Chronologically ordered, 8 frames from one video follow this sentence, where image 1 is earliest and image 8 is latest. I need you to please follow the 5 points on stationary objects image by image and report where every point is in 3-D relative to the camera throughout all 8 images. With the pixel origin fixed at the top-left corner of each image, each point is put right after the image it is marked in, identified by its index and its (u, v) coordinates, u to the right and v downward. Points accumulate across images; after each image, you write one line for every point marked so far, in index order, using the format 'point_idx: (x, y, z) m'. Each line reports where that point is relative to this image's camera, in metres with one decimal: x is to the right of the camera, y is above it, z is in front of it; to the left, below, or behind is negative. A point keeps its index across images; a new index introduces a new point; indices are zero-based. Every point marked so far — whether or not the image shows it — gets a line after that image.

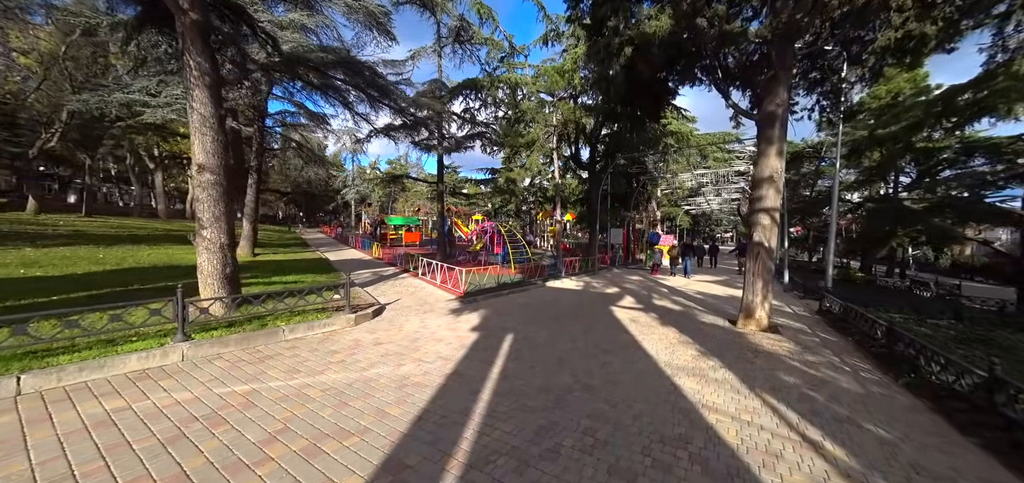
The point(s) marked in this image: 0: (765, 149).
0: (+5.2, +1.9, +6.8) m
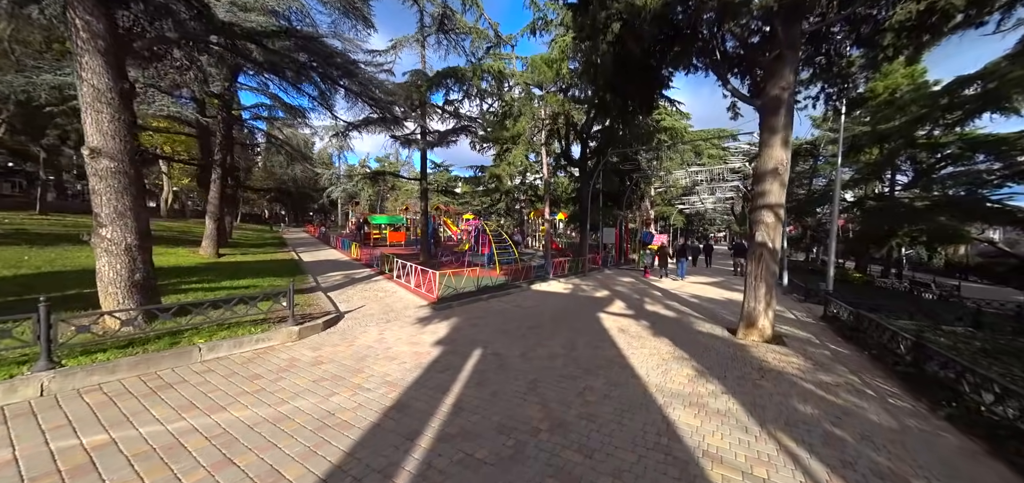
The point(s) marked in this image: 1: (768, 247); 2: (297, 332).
0: (+4.7, +1.9, +6.1) m
1: (+4.6, -0.1, +6.1) m
2: (-3.3, -1.4, +5.2) m
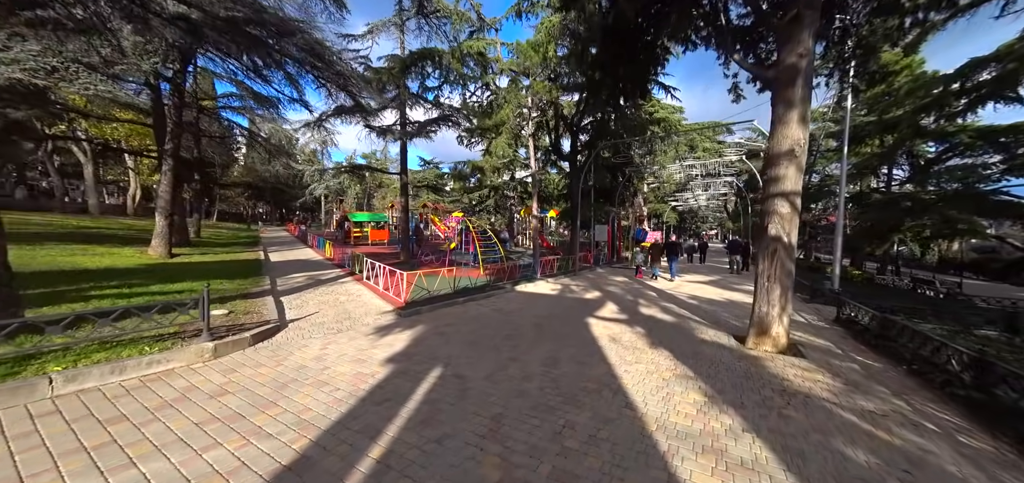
0: (+4.2, +2.0, +5.2) m
1: (+4.2, 0.0, +5.2) m
2: (-3.7, -1.3, +4.2) m
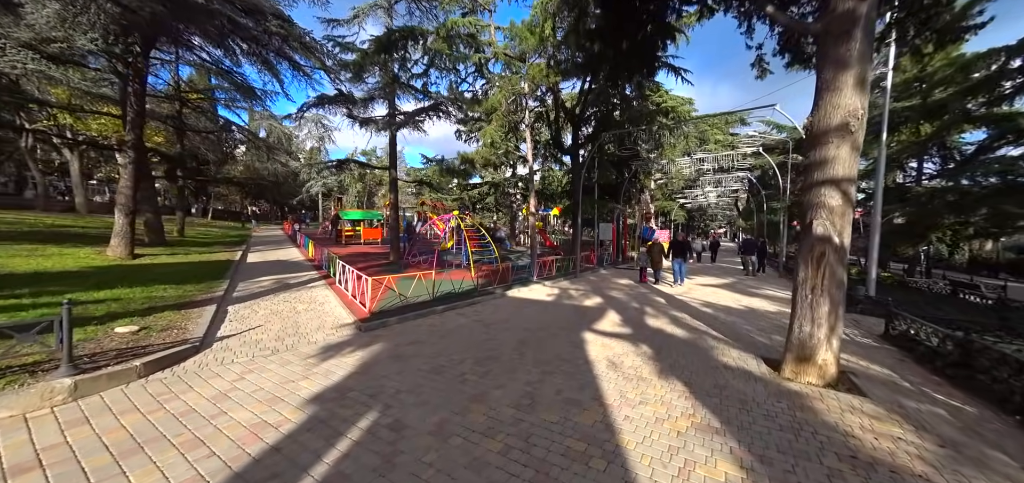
0: (+3.9, +2.0, +4.0) m
1: (+3.8, 0.0, +4.0) m
2: (-4.1, -1.3, +3.1) m
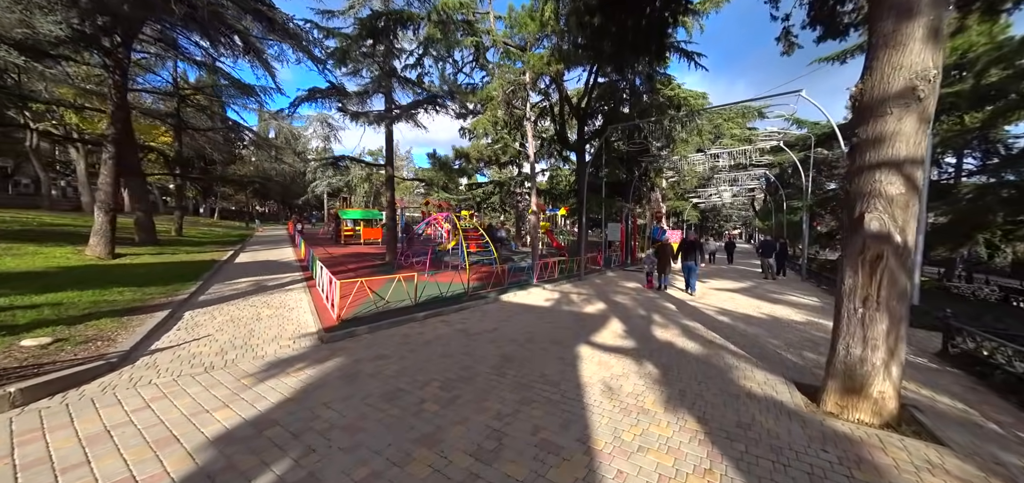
0: (+3.6, +2.0, +3.1) m
1: (+3.5, 0.0, +3.1) m
2: (-4.4, -1.3, +2.4) m
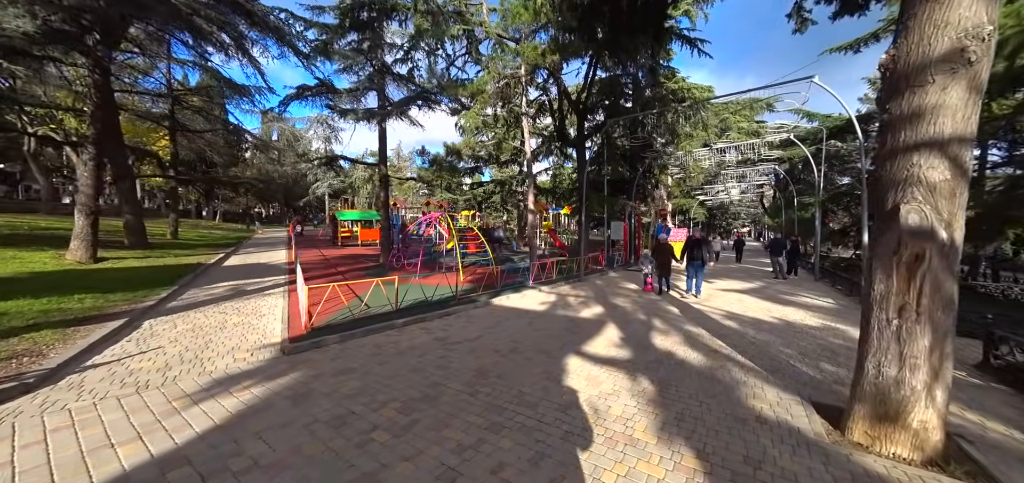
0: (+3.2, +2.0, +2.5) m
1: (+3.2, 0.0, +2.5) m
2: (-4.7, -1.3, +2.0) m
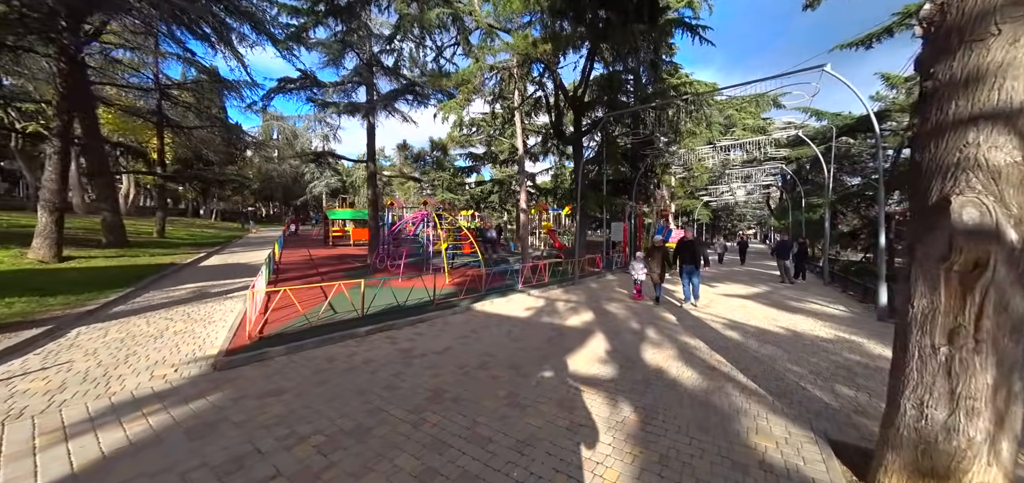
0: (+2.8, +2.0, +1.9) m
1: (+2.8, 0.0, +1.9) m
2: (-5.2, -1.3, +1.4) m
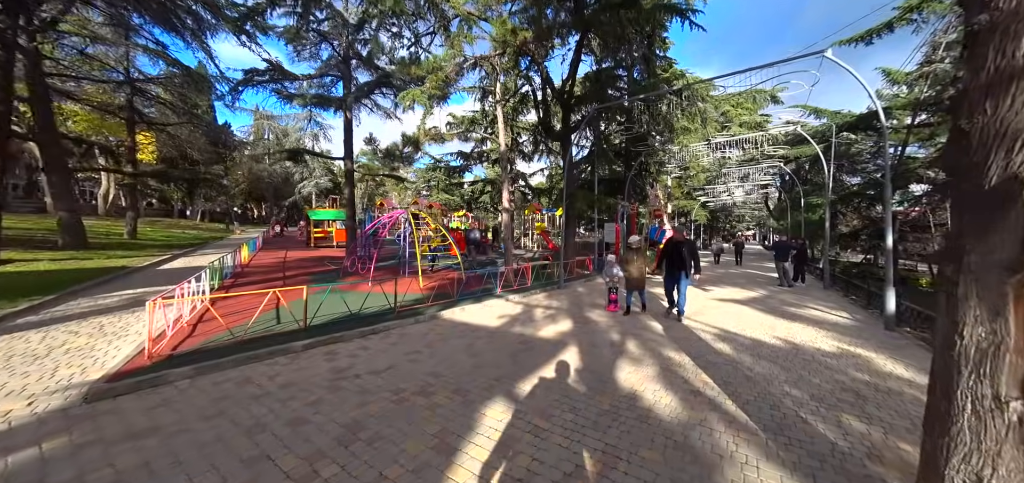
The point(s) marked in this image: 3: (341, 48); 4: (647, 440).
0: (+2.2, +2.0, +1.2) m
1: (+2.2, 0.0, +1.2) m
2: (-5.8, -1.3, +0.7) m
3: (-6.2, +7.0, +12.2) m
4: (+1.2, -1.7, +3.0) m
